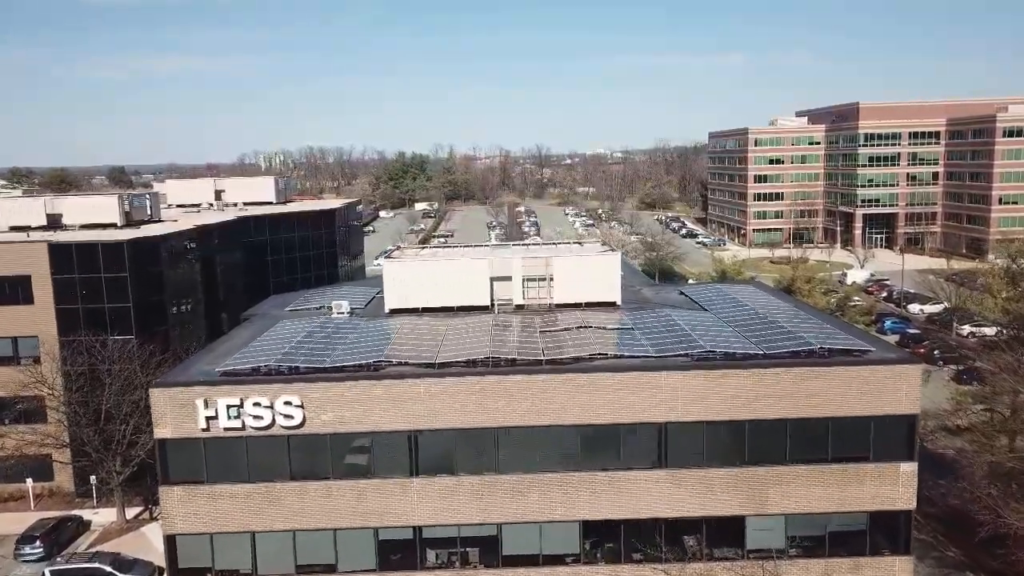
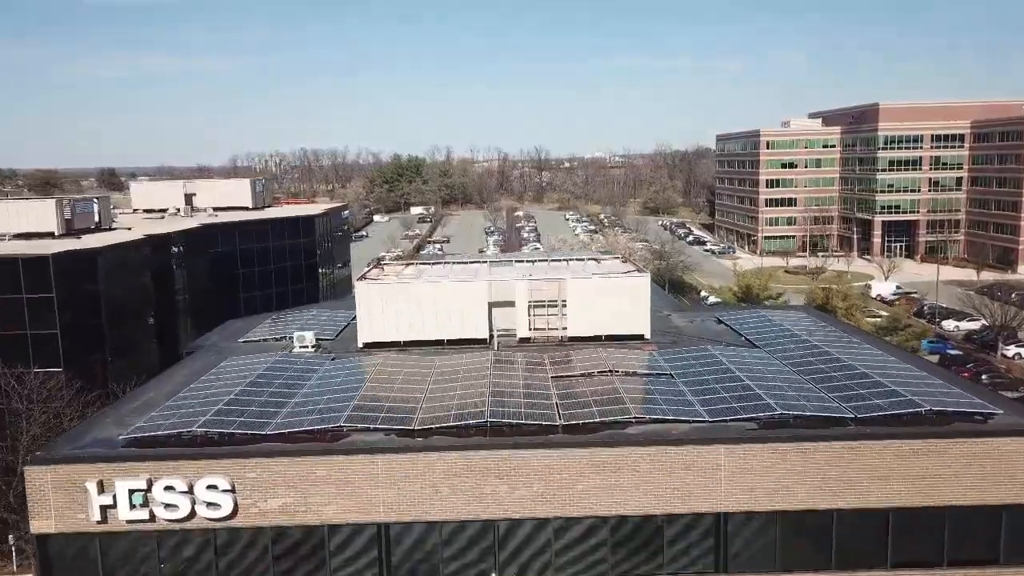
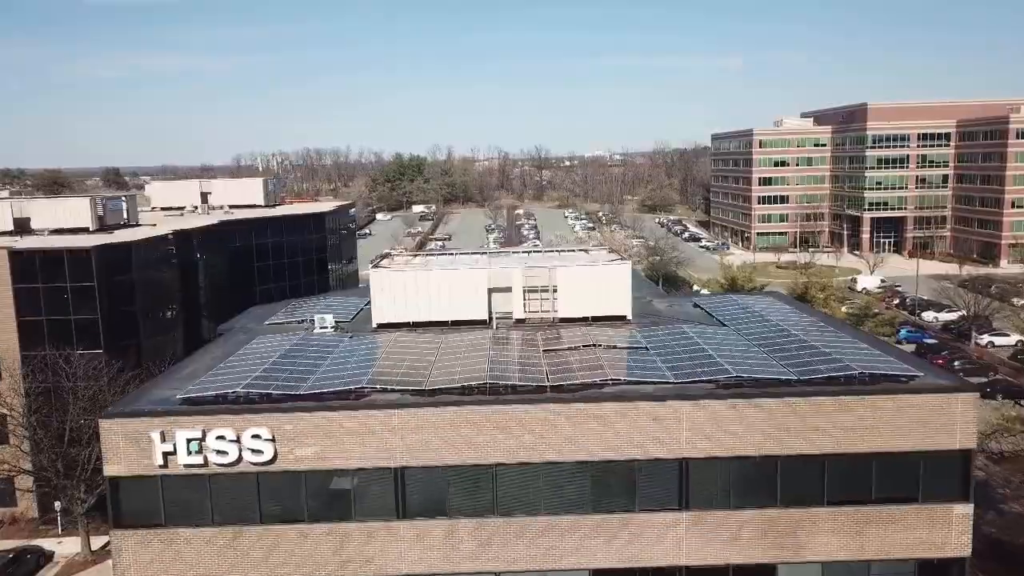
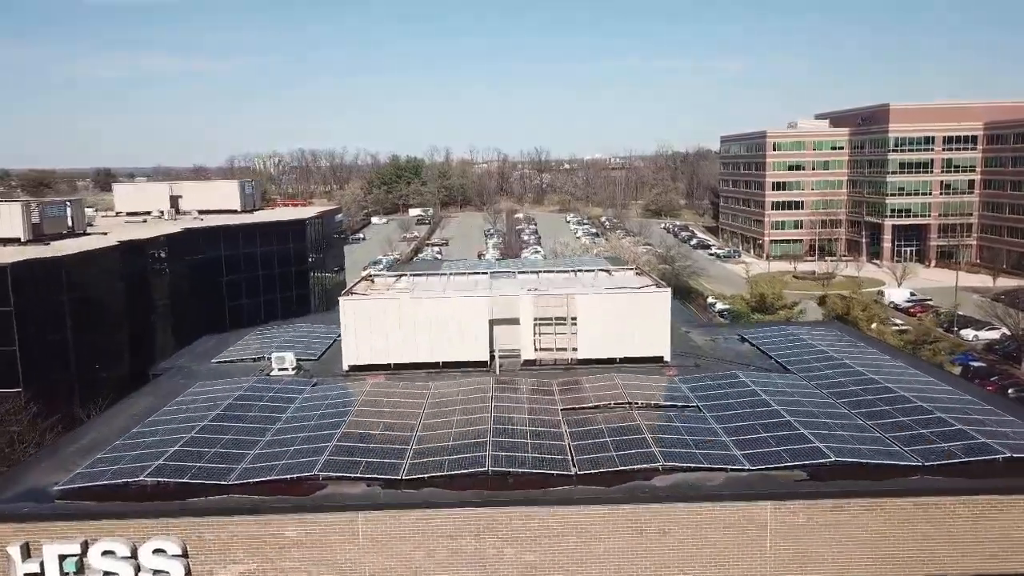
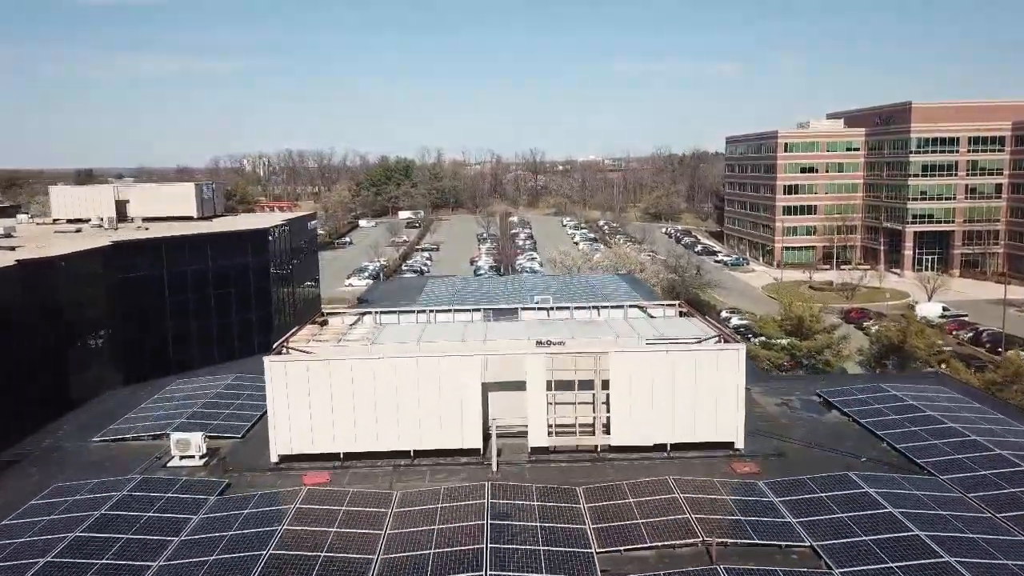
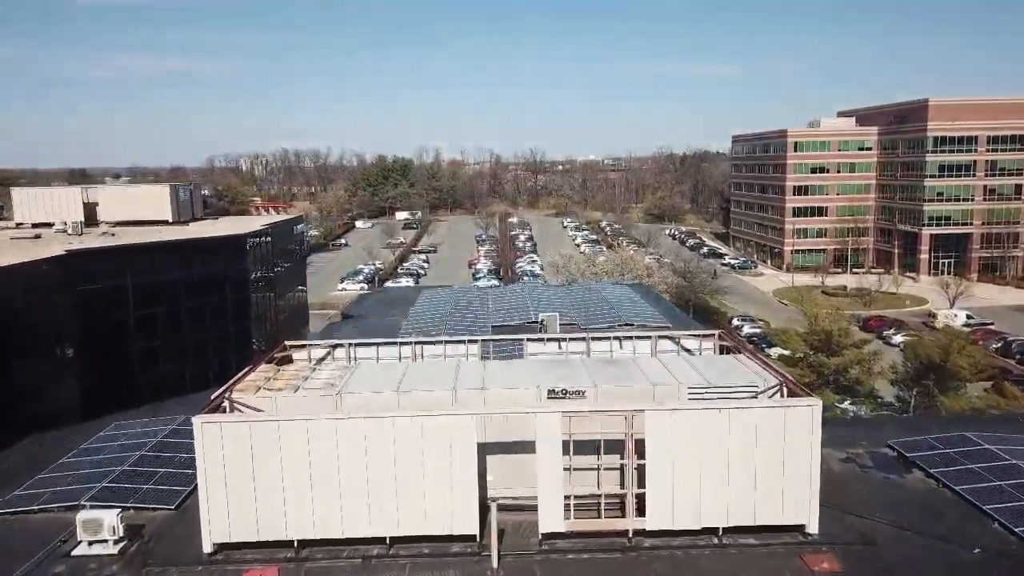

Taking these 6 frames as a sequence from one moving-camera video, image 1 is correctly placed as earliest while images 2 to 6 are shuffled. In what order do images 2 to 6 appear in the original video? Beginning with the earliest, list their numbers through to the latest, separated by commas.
3, 2, 4, 5, 6
